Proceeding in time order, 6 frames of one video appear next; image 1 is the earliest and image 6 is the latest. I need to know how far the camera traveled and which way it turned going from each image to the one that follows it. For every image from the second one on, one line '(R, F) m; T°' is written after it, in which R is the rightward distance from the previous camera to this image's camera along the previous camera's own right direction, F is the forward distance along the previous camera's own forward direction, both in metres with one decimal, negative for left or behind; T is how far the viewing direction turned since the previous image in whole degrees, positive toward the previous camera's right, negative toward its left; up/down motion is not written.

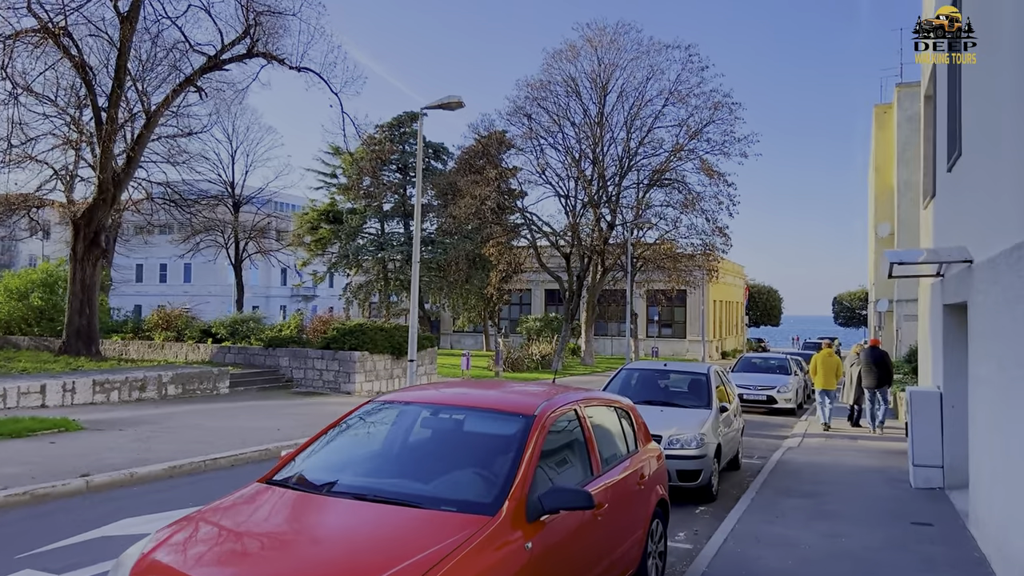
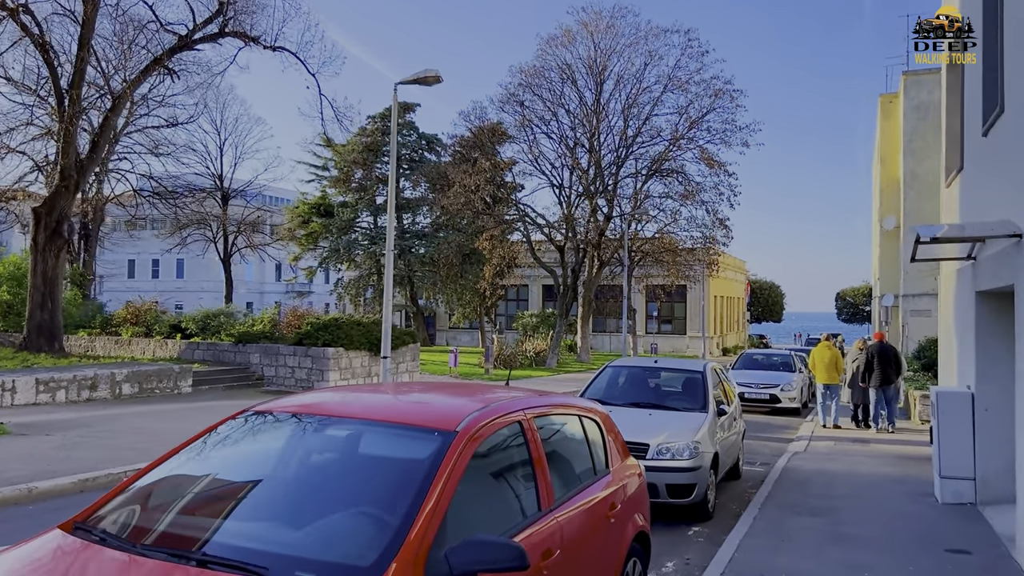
(+0.4, +1.2) m; 0°
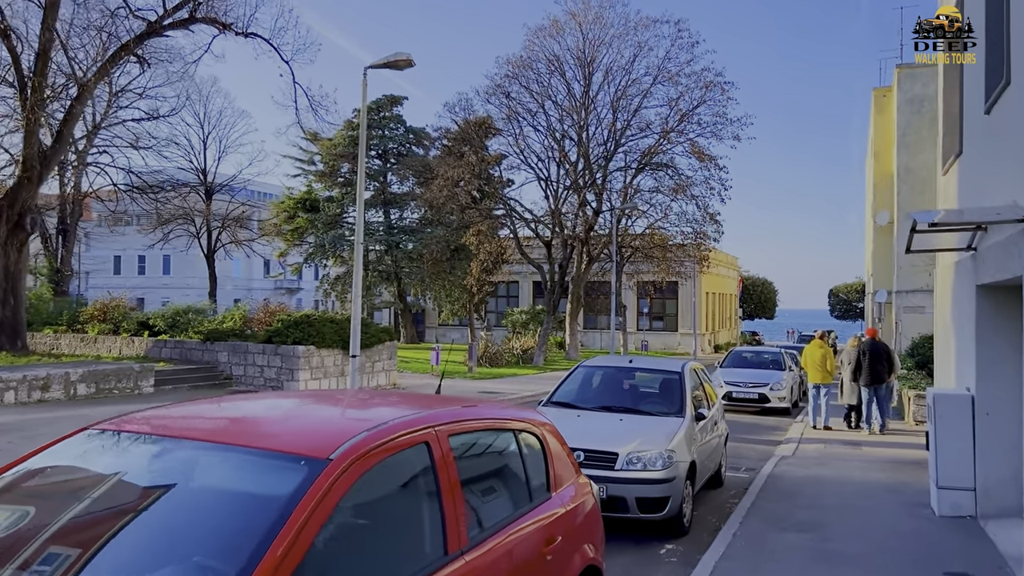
(+0.4, +0.7) m; 0°
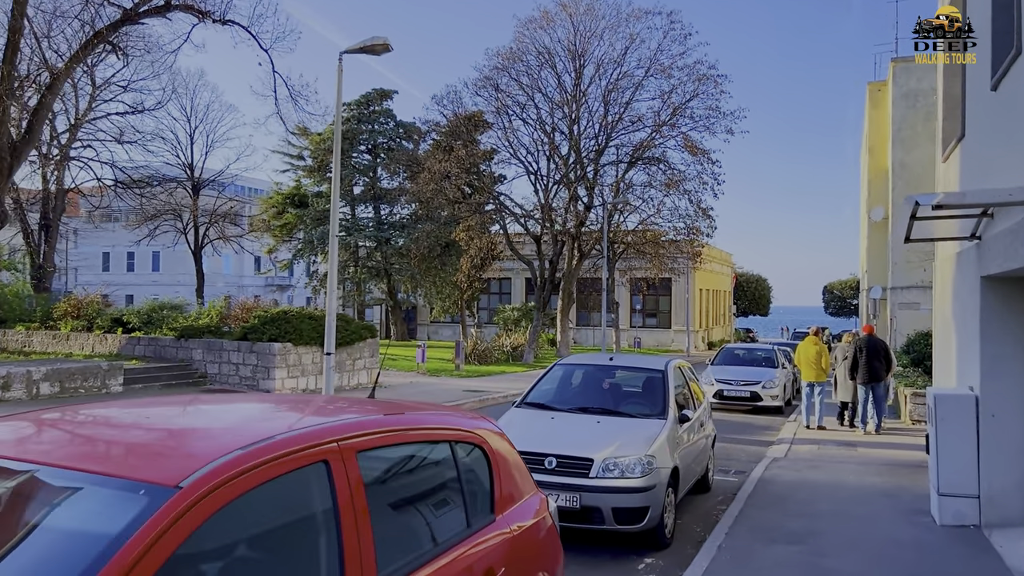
(+0.2, +0.5) m; 0°
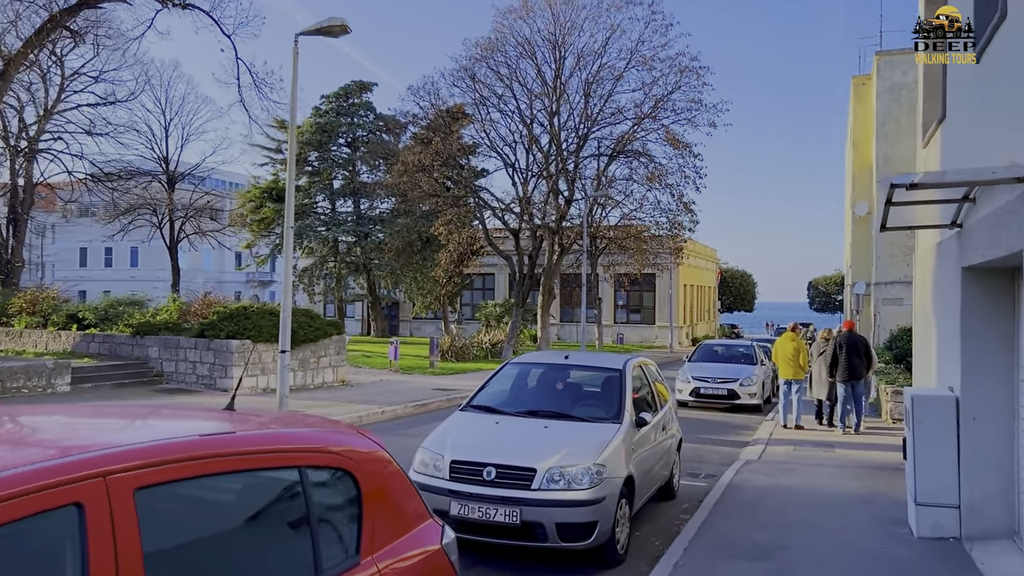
(+0.4, +0.6) m; +1°
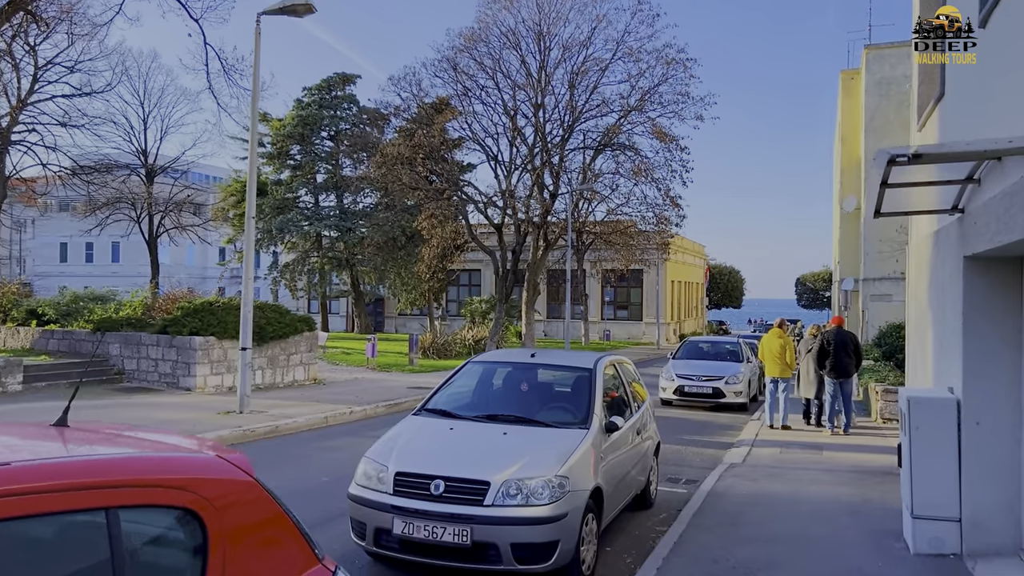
(+0.3, +0.6) m; +1°
